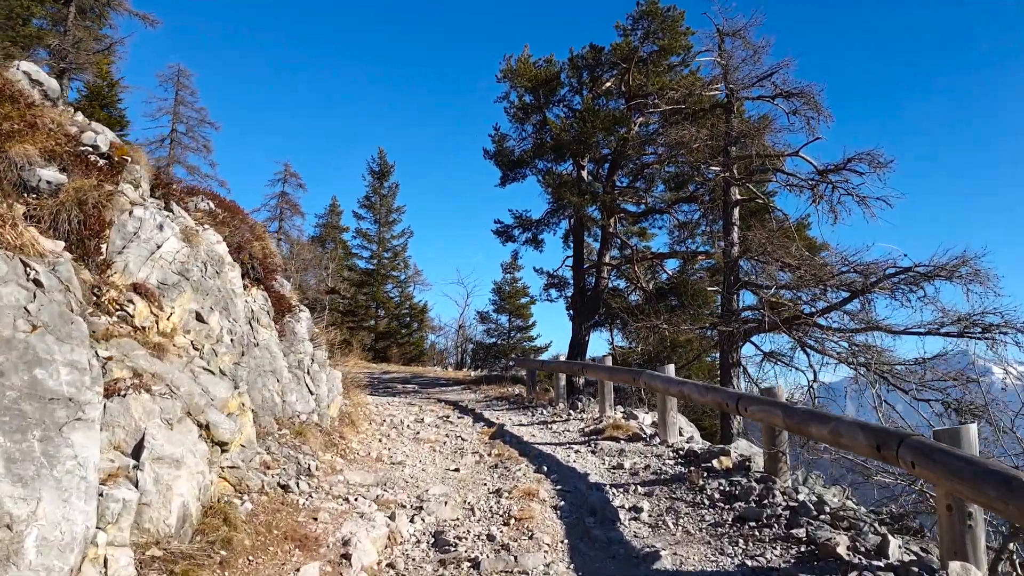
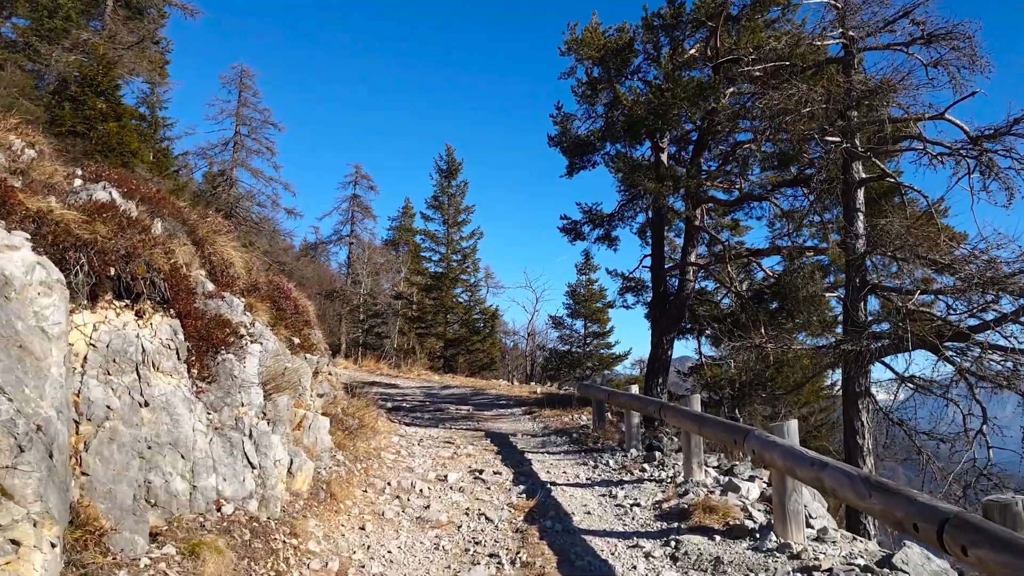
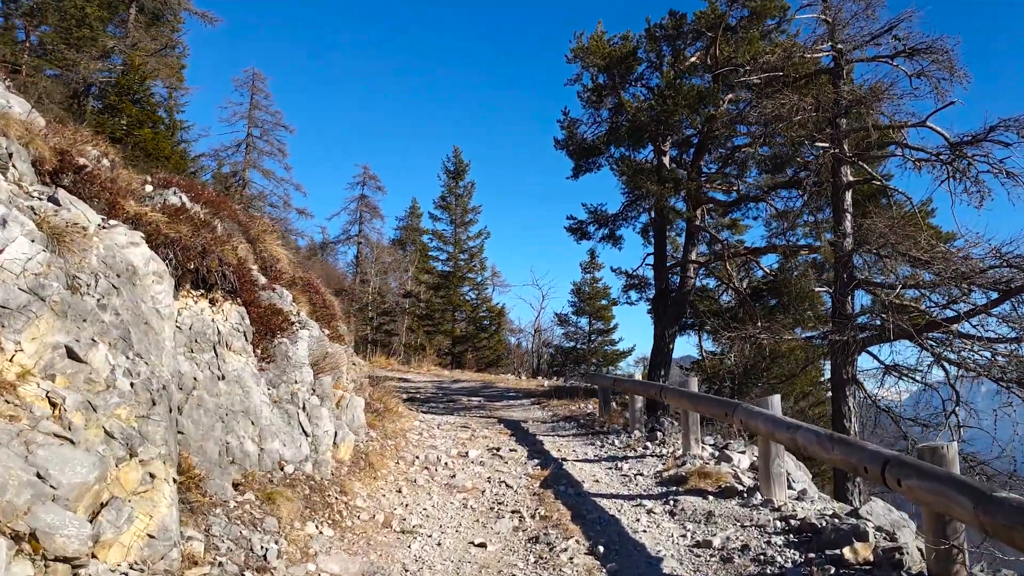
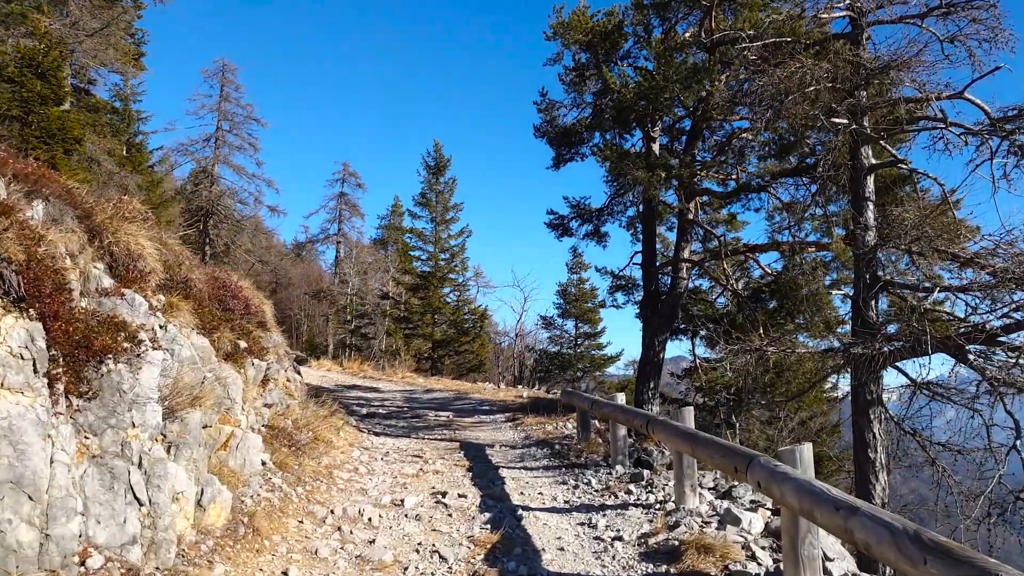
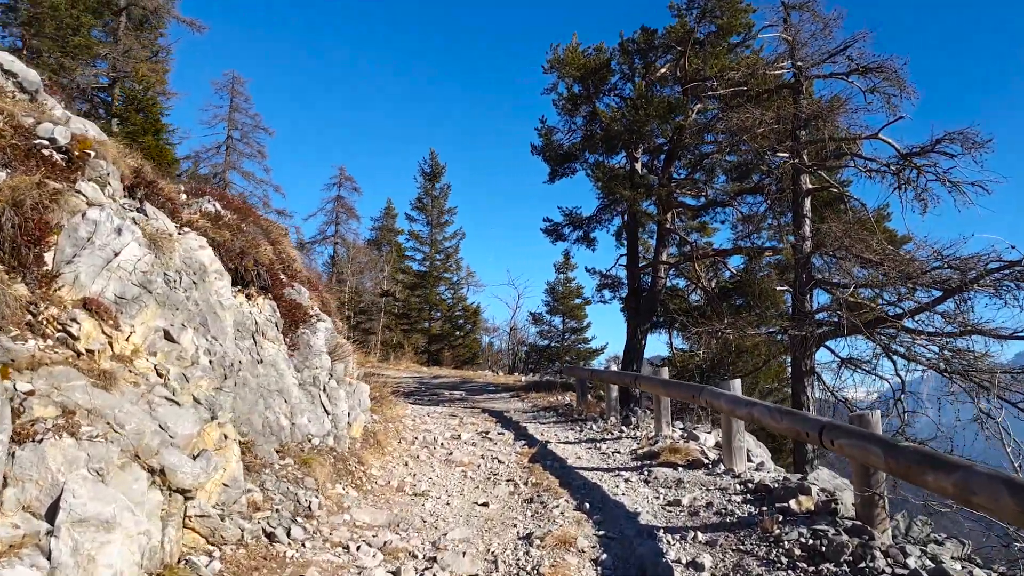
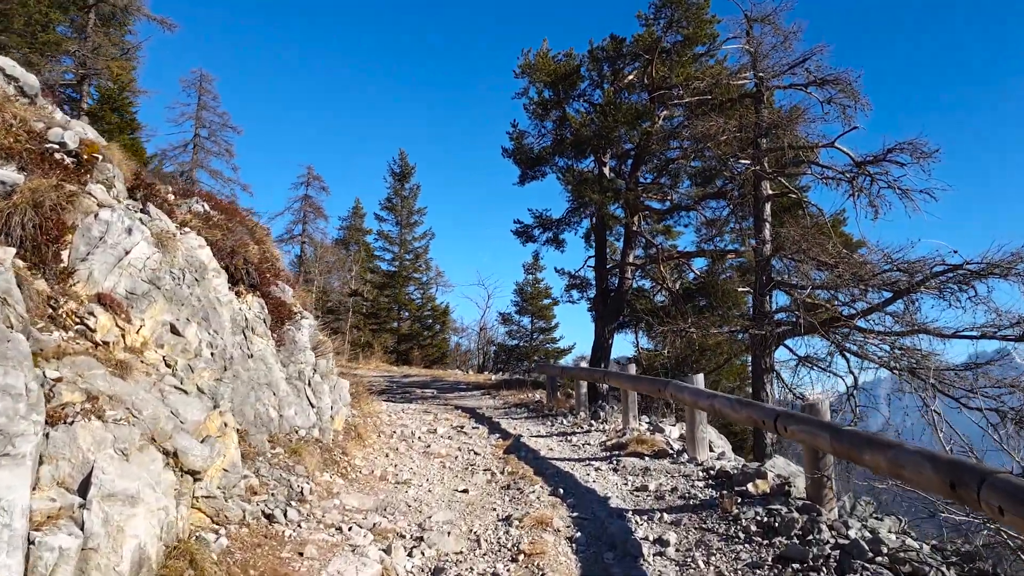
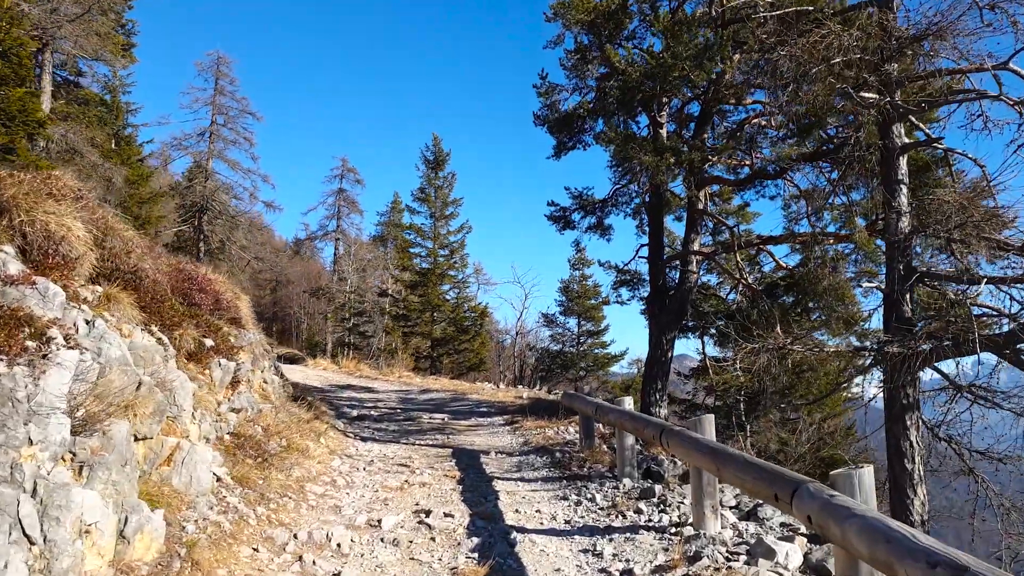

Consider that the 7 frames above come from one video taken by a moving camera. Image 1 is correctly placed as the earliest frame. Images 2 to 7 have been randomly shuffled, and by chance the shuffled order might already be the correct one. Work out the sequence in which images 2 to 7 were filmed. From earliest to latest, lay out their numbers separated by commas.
6, 5, 3, 2, 4, 7
